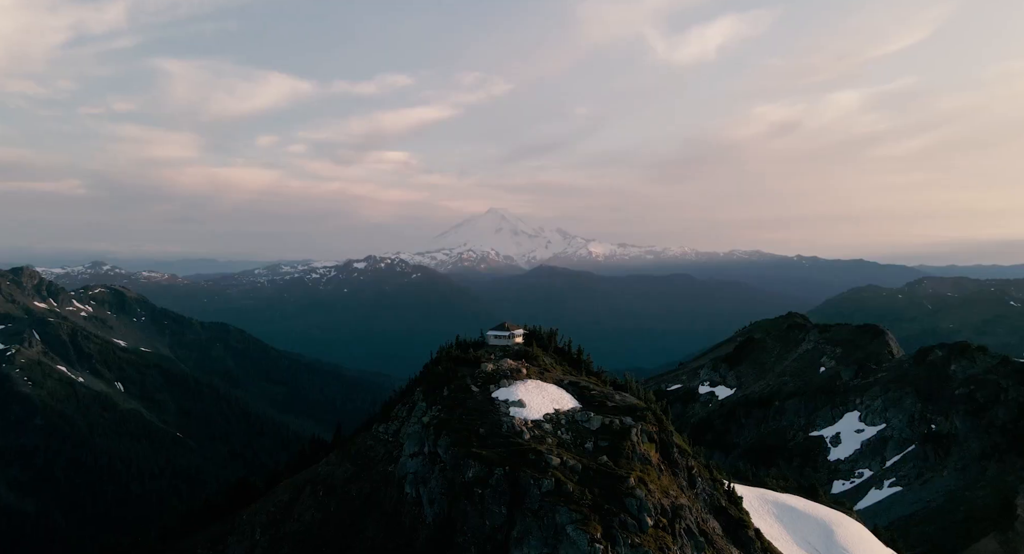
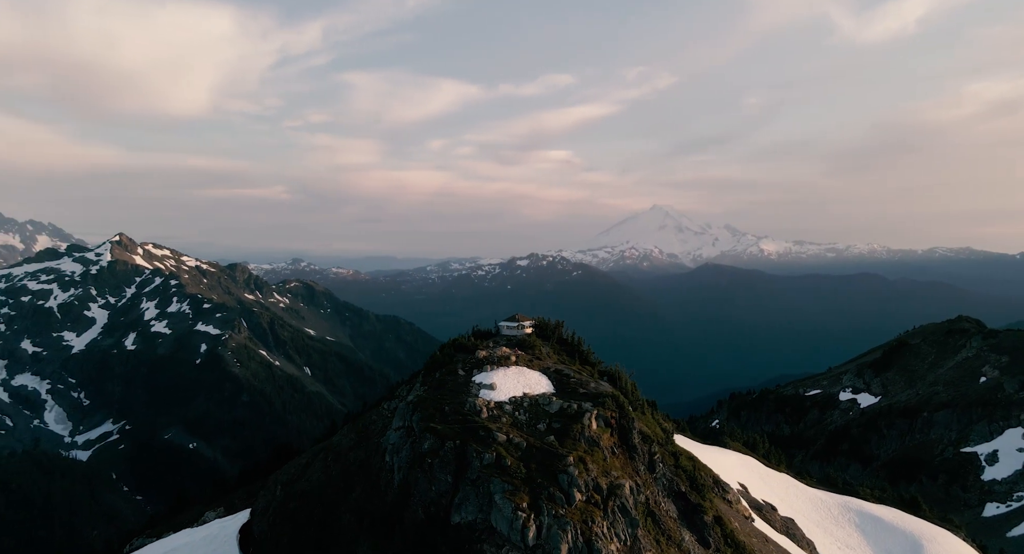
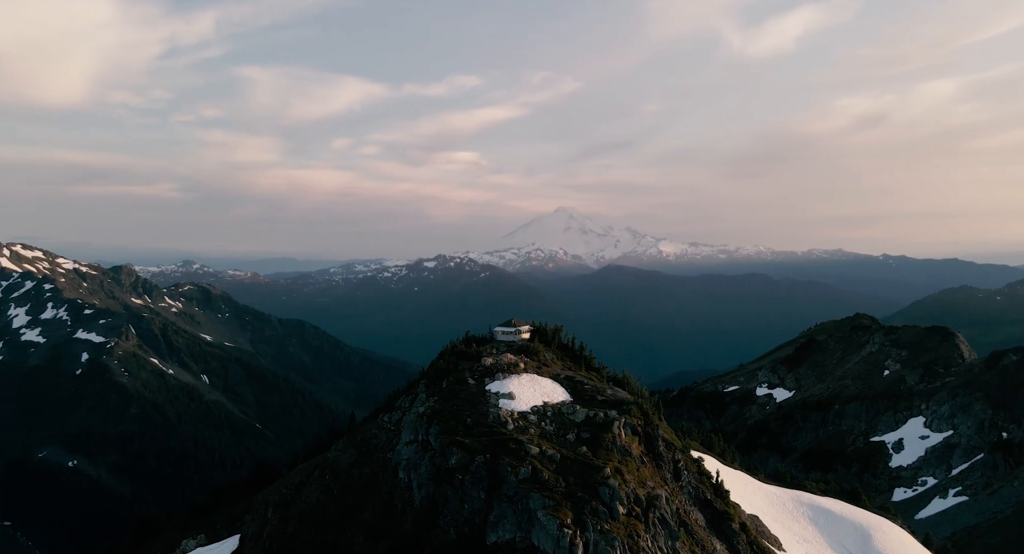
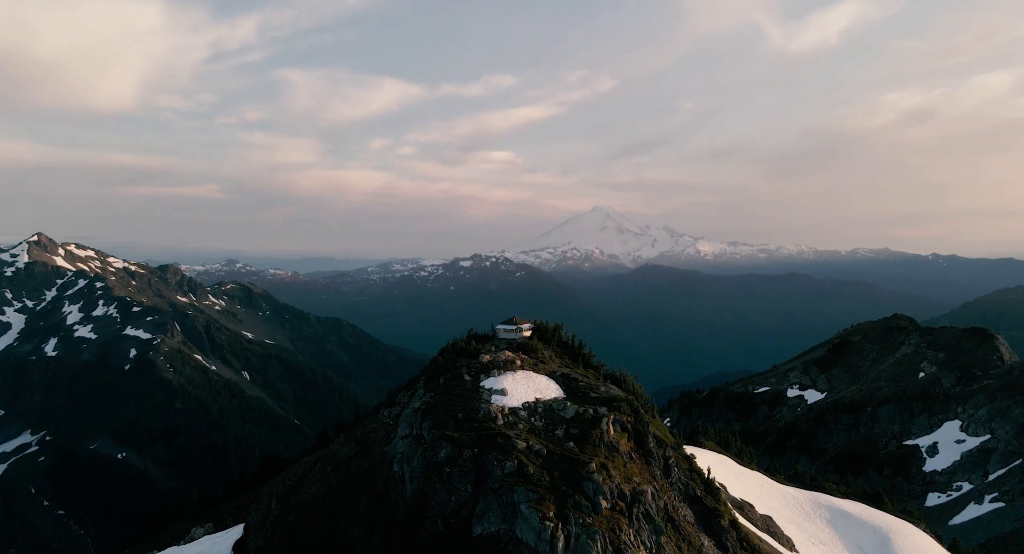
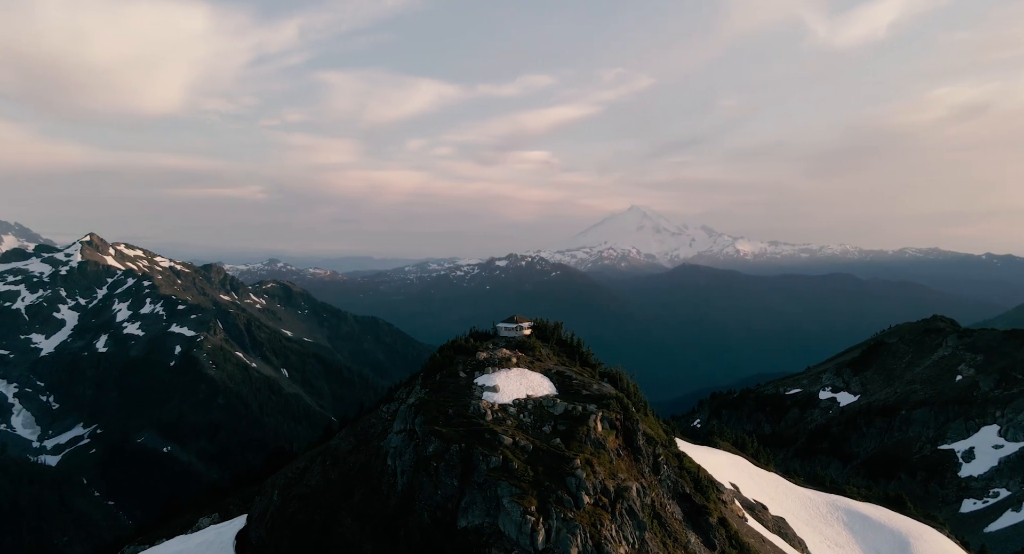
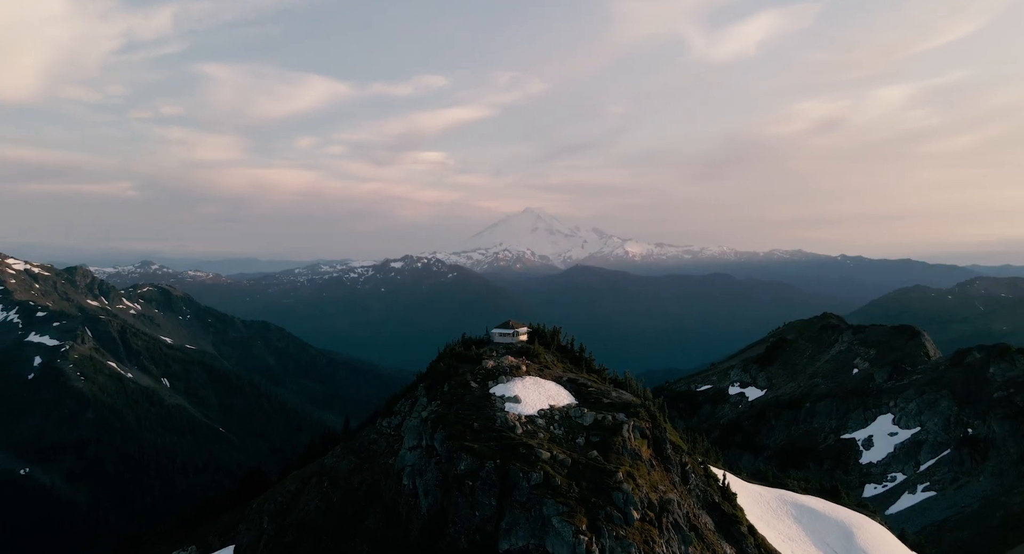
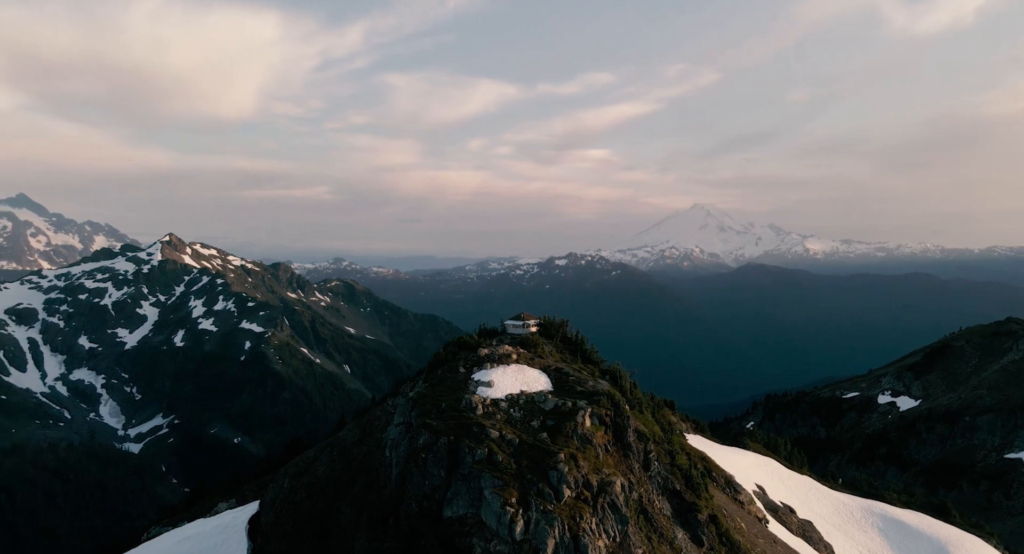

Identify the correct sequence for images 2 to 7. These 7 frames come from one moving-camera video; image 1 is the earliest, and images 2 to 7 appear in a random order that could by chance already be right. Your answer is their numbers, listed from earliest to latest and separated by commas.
6, 3, 4, 5, 2, 7
